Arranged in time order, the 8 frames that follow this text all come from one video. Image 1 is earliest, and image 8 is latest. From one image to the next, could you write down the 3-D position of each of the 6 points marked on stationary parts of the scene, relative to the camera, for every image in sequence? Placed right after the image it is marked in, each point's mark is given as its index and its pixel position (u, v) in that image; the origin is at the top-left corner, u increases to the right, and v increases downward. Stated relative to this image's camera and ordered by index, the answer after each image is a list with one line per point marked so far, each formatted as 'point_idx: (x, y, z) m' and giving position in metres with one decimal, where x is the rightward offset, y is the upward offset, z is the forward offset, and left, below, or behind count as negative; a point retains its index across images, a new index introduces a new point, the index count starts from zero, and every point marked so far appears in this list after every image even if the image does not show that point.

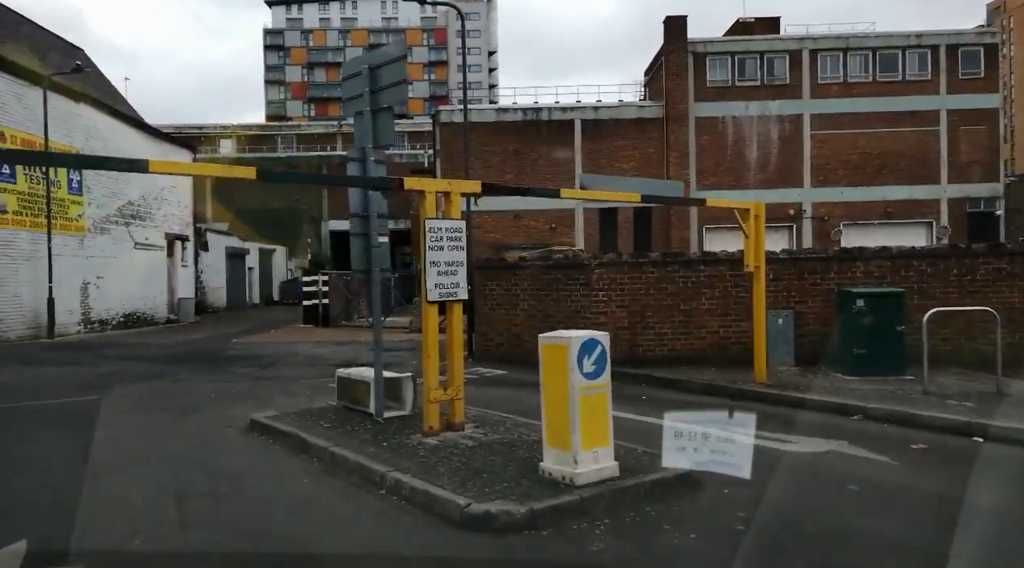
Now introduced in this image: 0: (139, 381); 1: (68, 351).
0: (-5.3, -1.4, +11.3) m
1: (-8.8, -1.3, +15.7) m
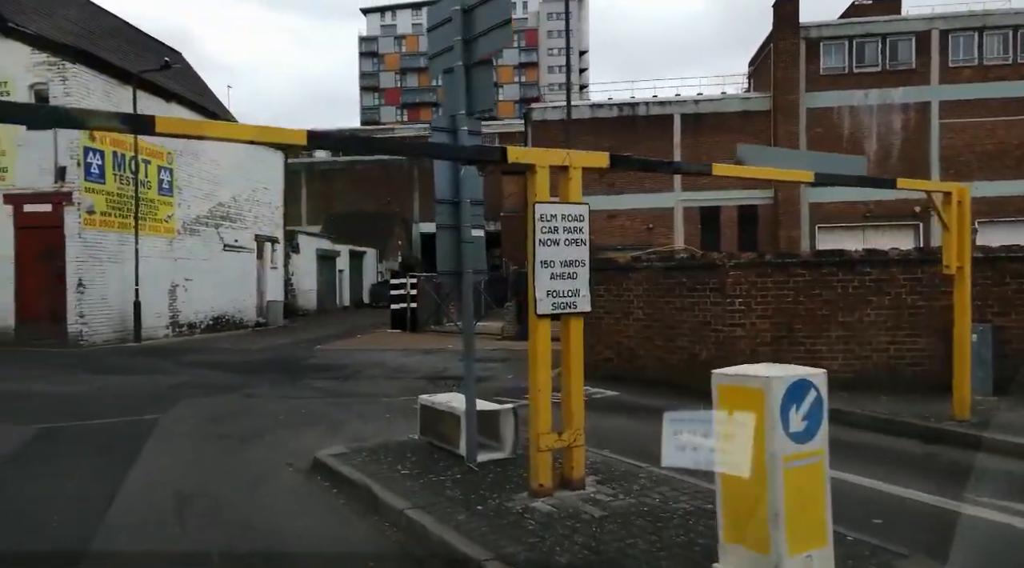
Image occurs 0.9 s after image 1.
0: (-3.9, -1.4, +10.3) m
1: (-6.9, -1.4, +15.0) m
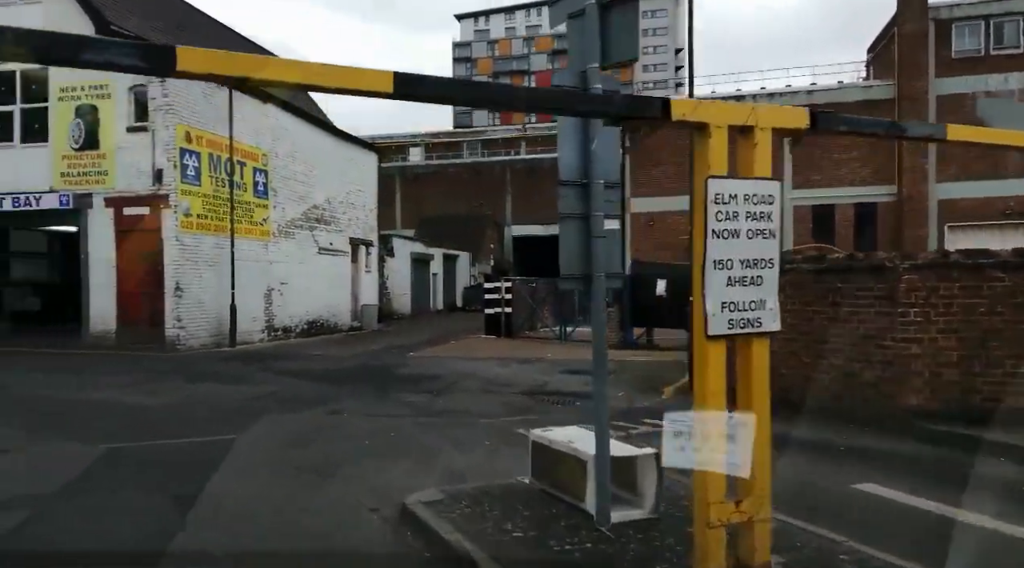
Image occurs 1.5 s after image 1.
0: (-2.6, -1.5, +9.4) m
1: (-5.0, -1.5, +14.5) m
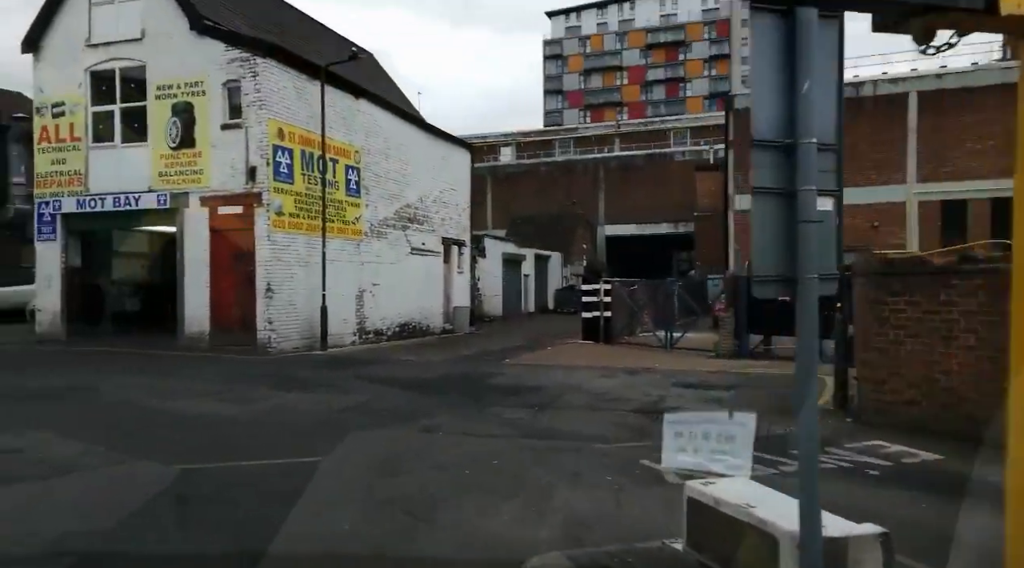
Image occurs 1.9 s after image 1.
0: (-1.4, -1.5, +8.5) m
1: (-3.2, -1.5, +13.8) m
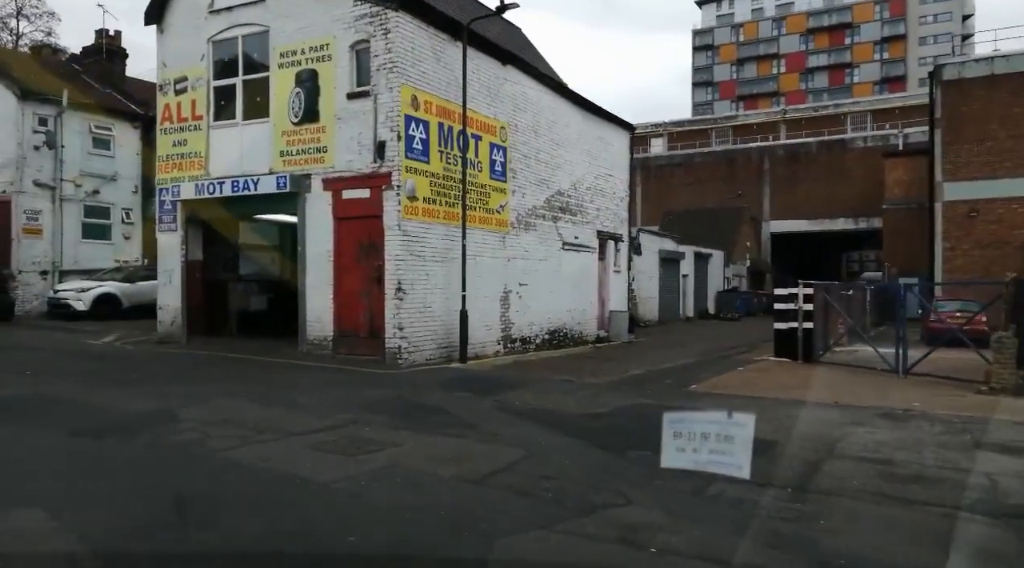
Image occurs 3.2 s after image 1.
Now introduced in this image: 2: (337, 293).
0: (+0.3, -1.5, +5.2) m
1: (-0.6, -1.5, +10.8) m
2: (-3.3, -0.2, +14.8) m
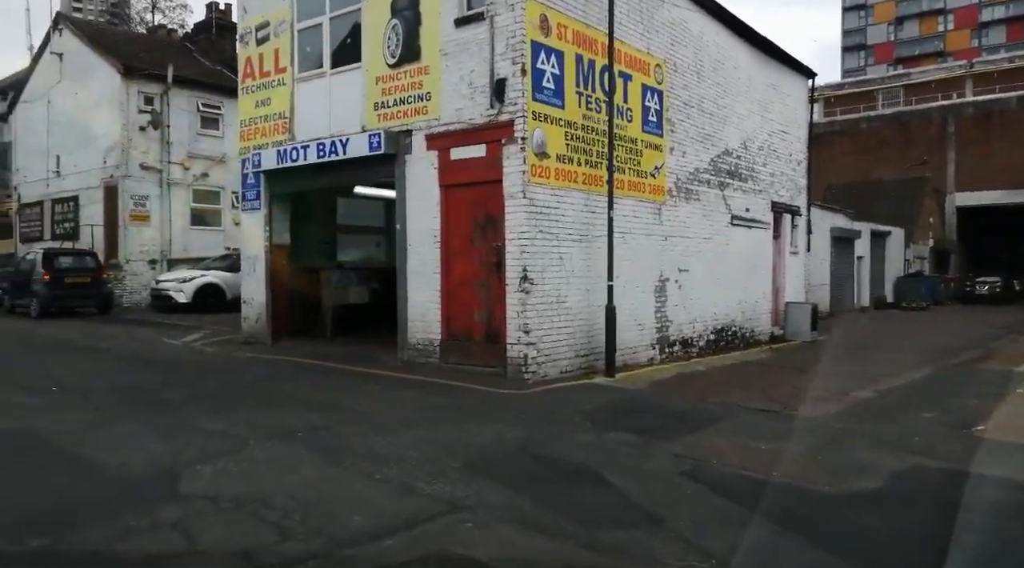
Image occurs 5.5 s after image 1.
0: (+1.1, -1.5, +1.4) m
1: (+1.1, -1.4, +7.0) m
2: (-1.0, 0.0, +11.4) m
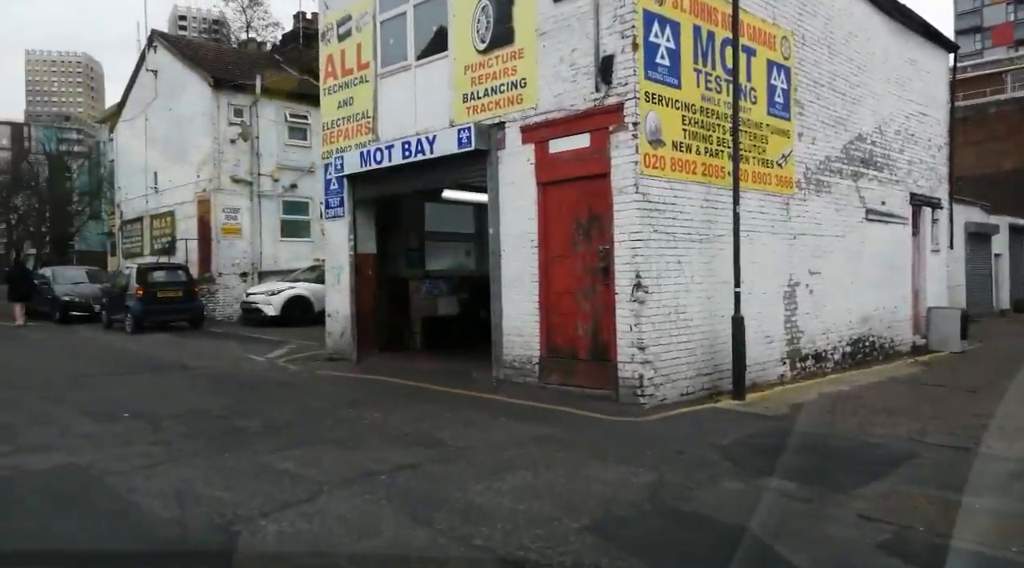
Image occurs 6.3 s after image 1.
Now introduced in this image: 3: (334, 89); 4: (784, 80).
0: (+1.3, -1.5, -0.1) m
1: (+2.0, -1.4, +5.5) m
2: (+0.4, -0.1, +10.1) m
3: (-3.1, +3.4, +13.6) m
4: (+3.8, +2.9, +11.2) m
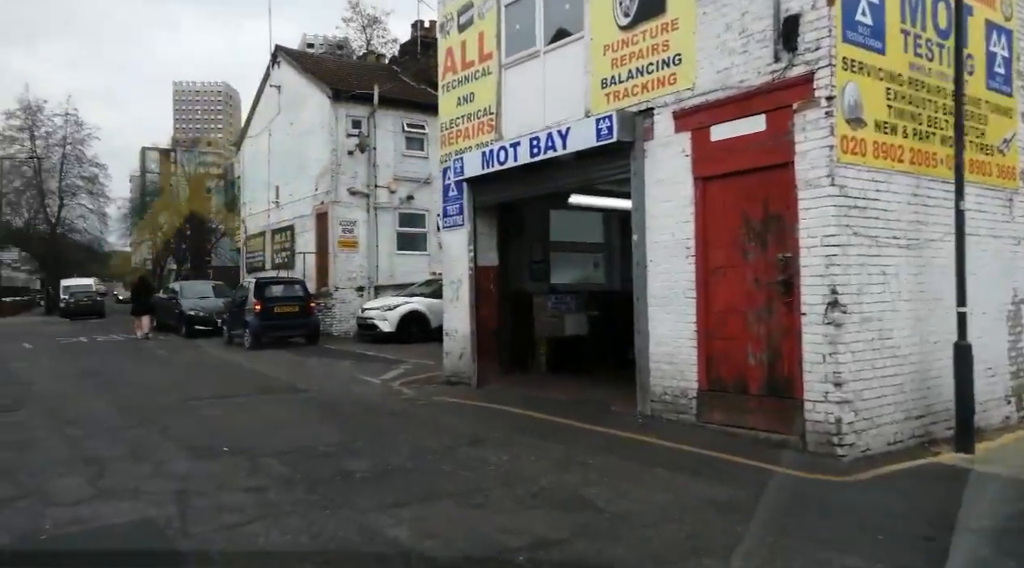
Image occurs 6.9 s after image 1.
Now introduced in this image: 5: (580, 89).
0: (+1.5, -1.5, -1.9) m
1: (+2.9, -1.5, +3.5) m
2: (+2.0, -0.3, +8.3) m
3: (-0.9, +3.1, +12.3) m
4: (+5.6, +2.7, +9.0) m
5: (+0.8, +2.4, +9.7) m
